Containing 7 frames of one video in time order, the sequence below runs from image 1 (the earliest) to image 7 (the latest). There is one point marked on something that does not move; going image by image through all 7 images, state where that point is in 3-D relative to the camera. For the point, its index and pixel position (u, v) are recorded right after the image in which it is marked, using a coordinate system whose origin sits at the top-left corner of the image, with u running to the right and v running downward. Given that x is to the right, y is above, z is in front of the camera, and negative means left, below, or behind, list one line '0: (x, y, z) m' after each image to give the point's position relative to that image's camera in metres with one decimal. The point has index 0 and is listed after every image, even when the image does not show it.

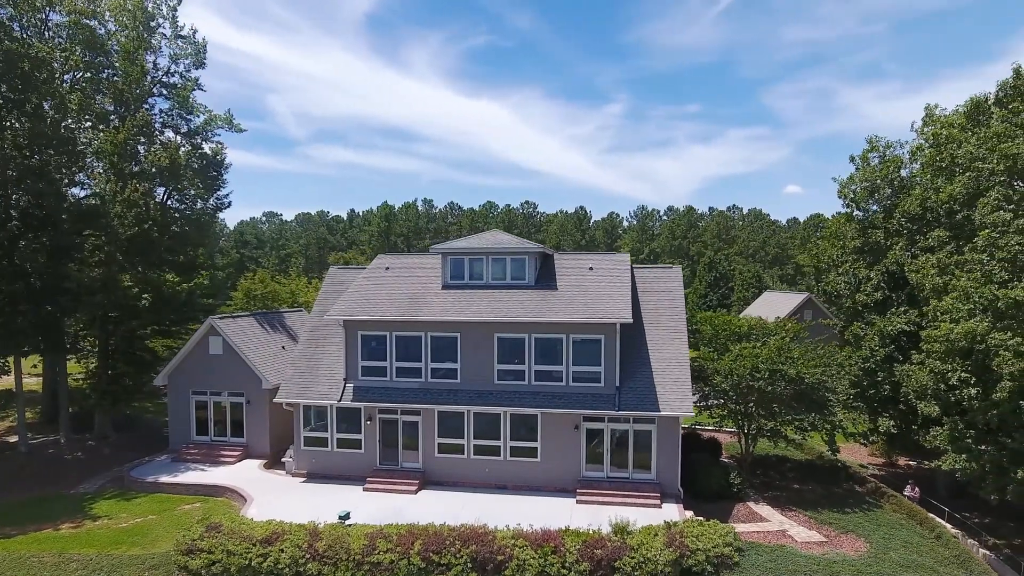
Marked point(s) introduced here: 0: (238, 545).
0: (-7.1, -6.8, +14.3) m
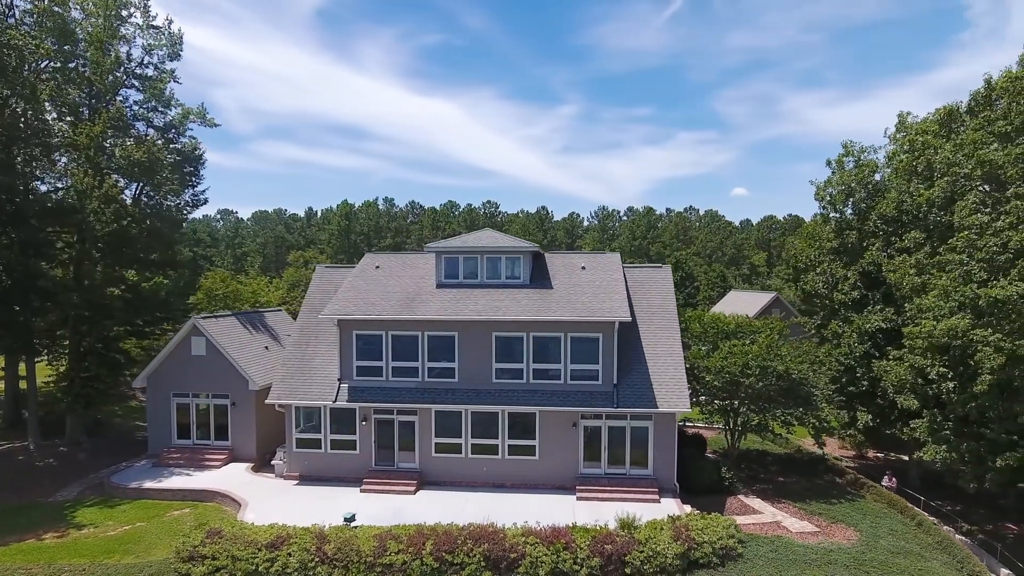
0: (-6.8, -6.7, +13.8) m
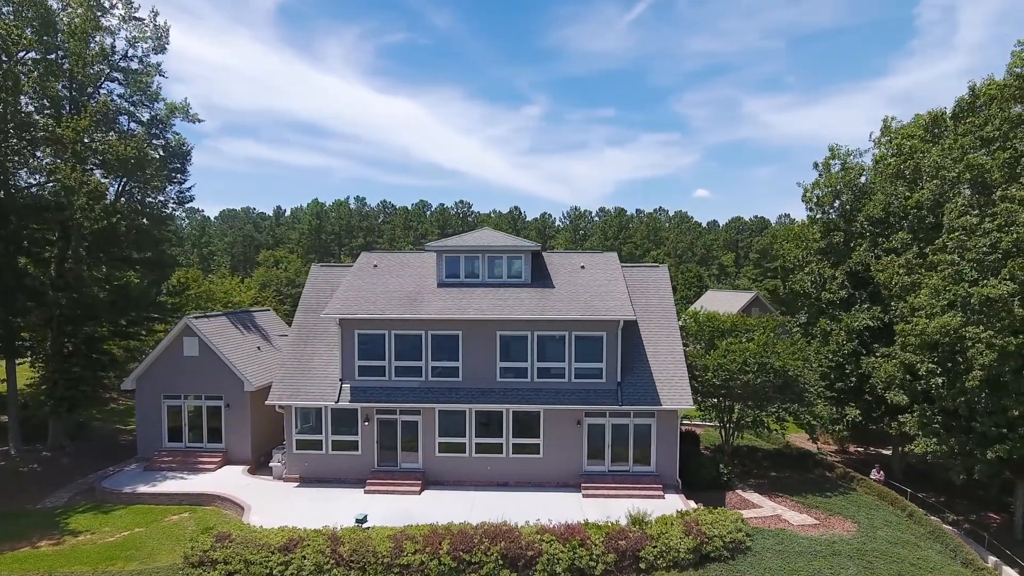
0: (-6.4, -6.7, +13.6) m
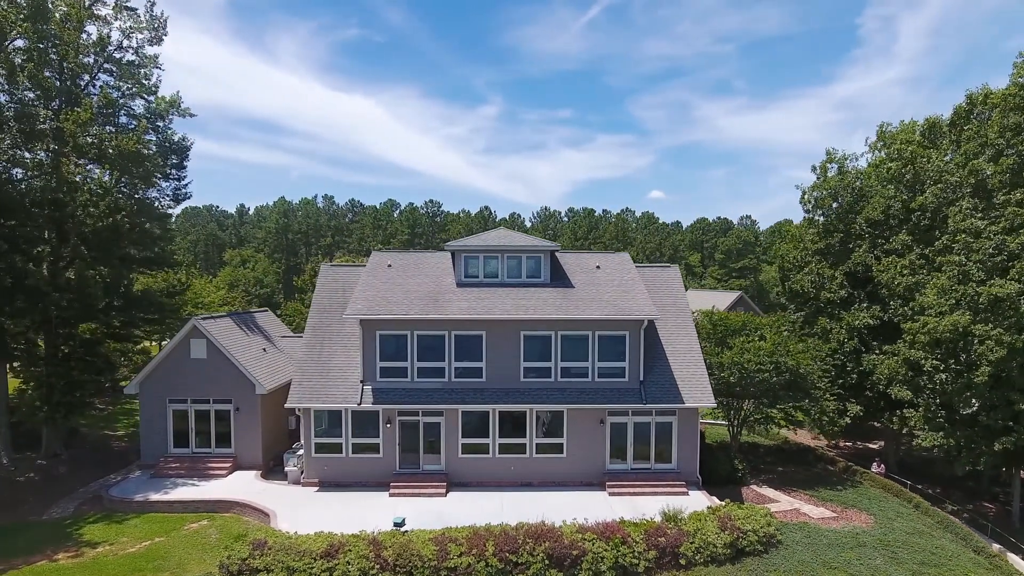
0: (-5.2, -6.7, +13.2) m
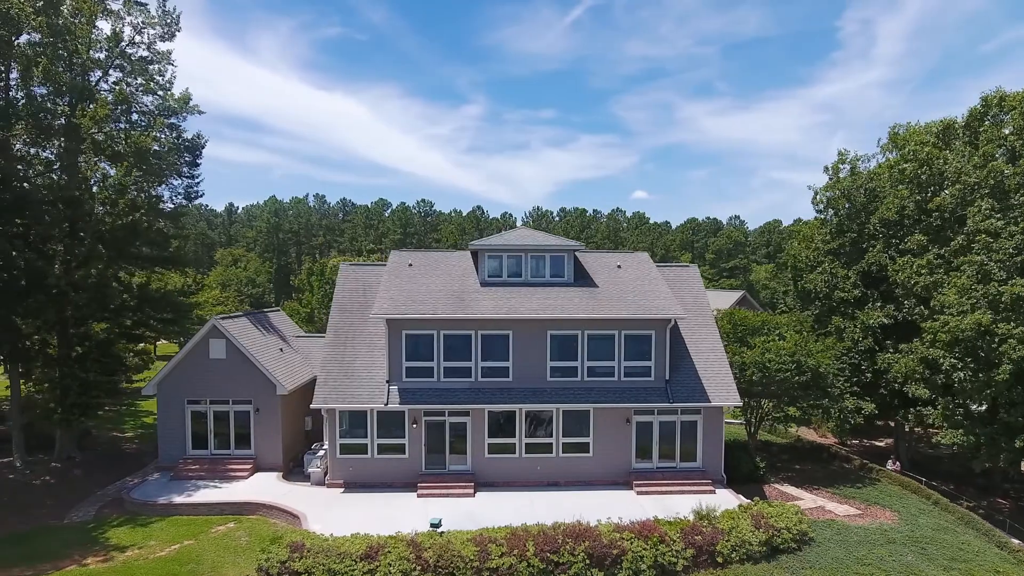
0: (-4.2, -6.7, +13.1) m
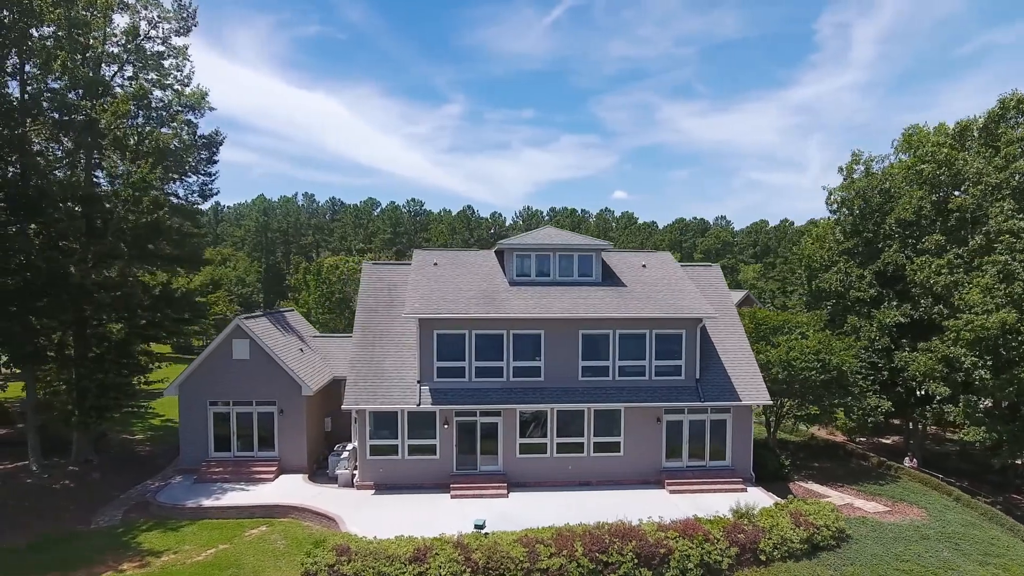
0: (-3.0, -6.6, +13.0) m
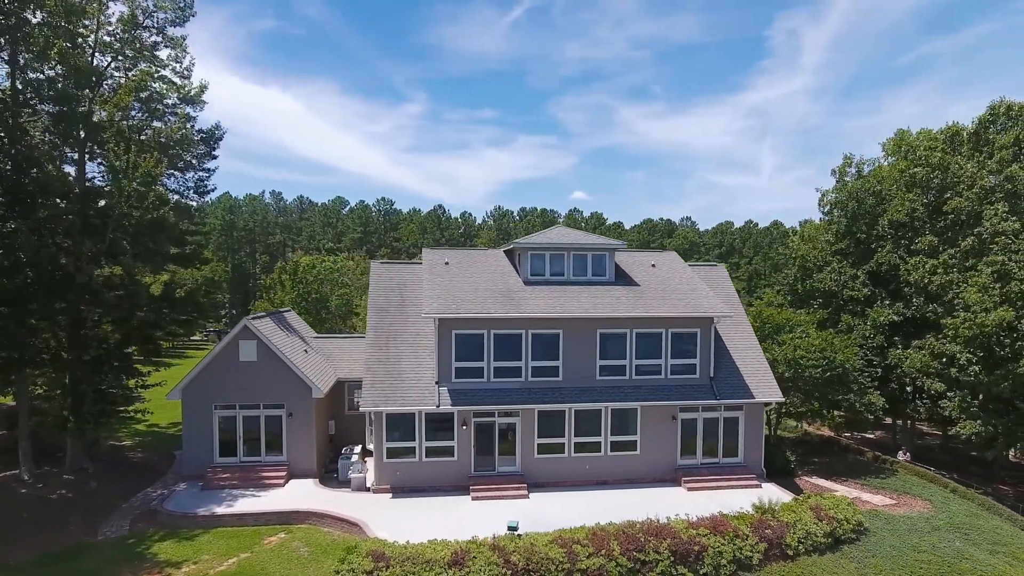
0: (-2.0, -6.6, +12.7) m
